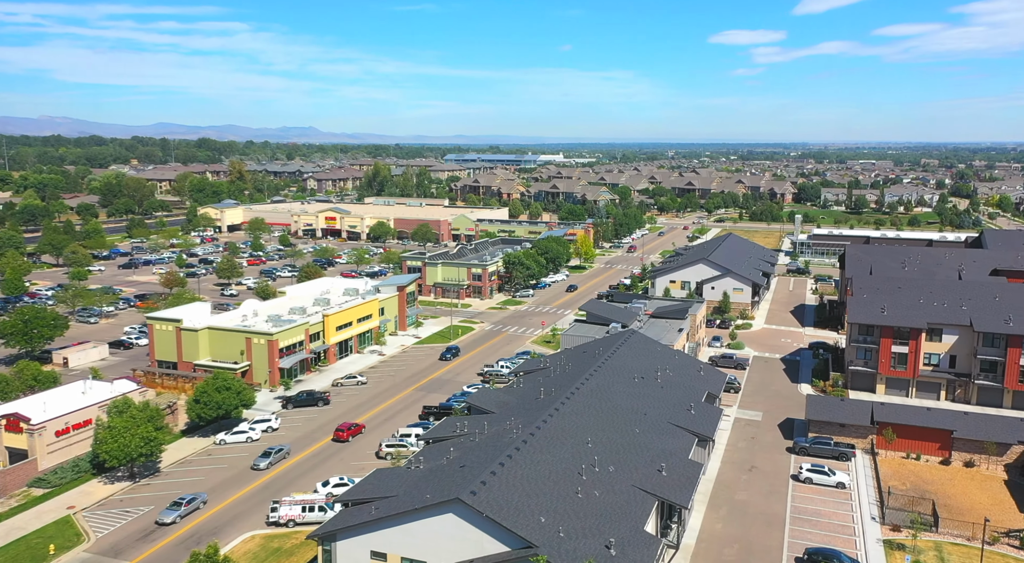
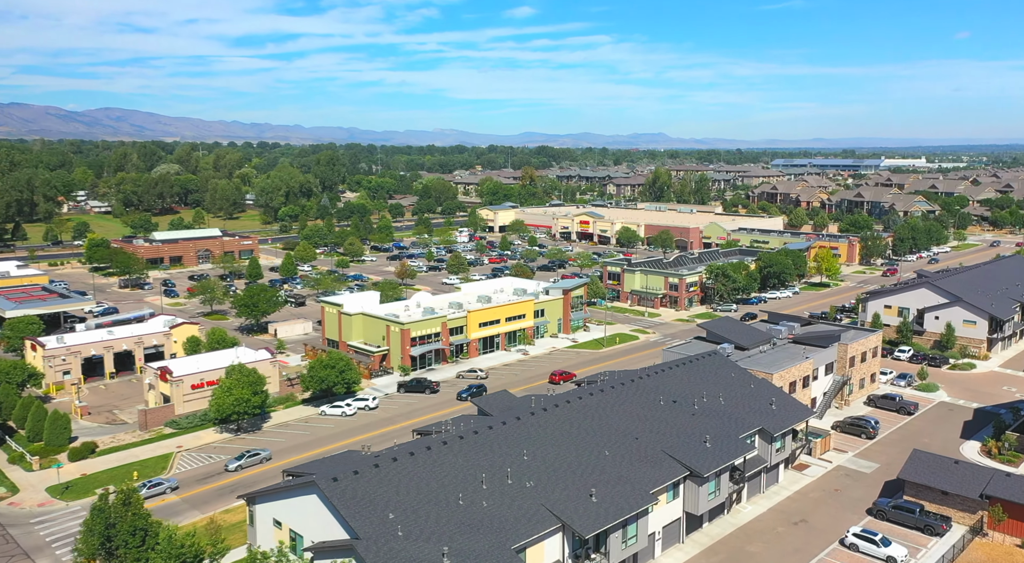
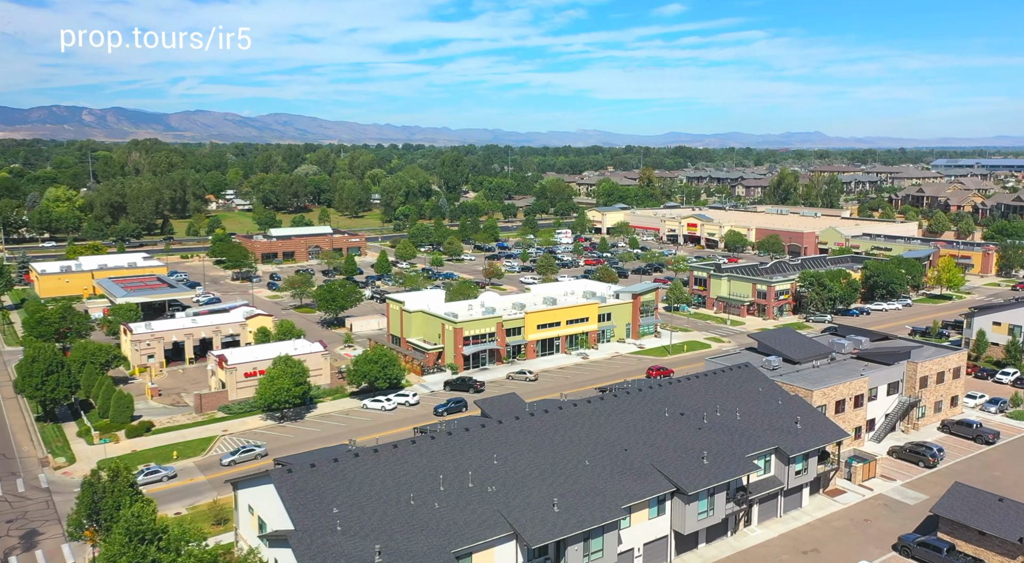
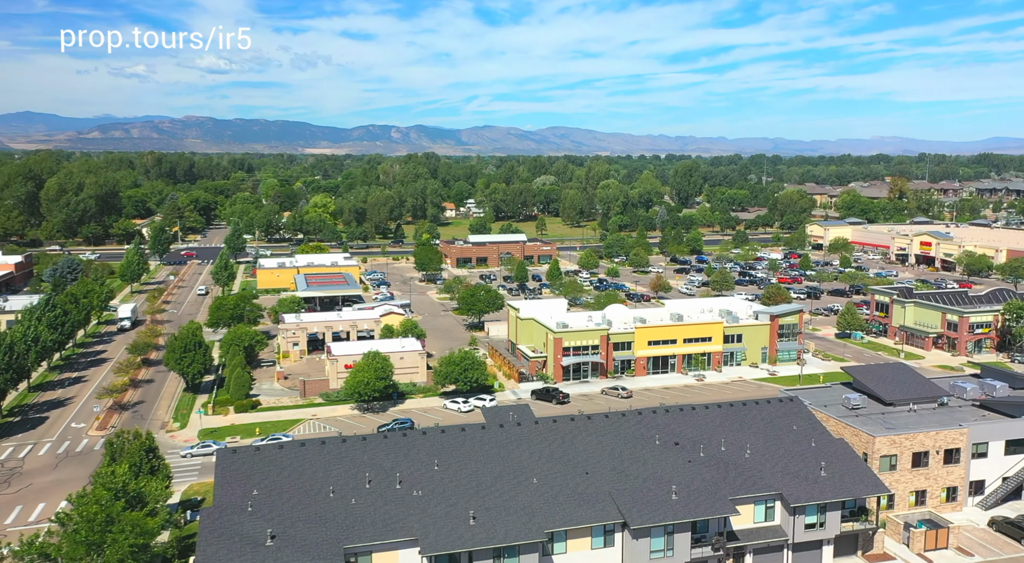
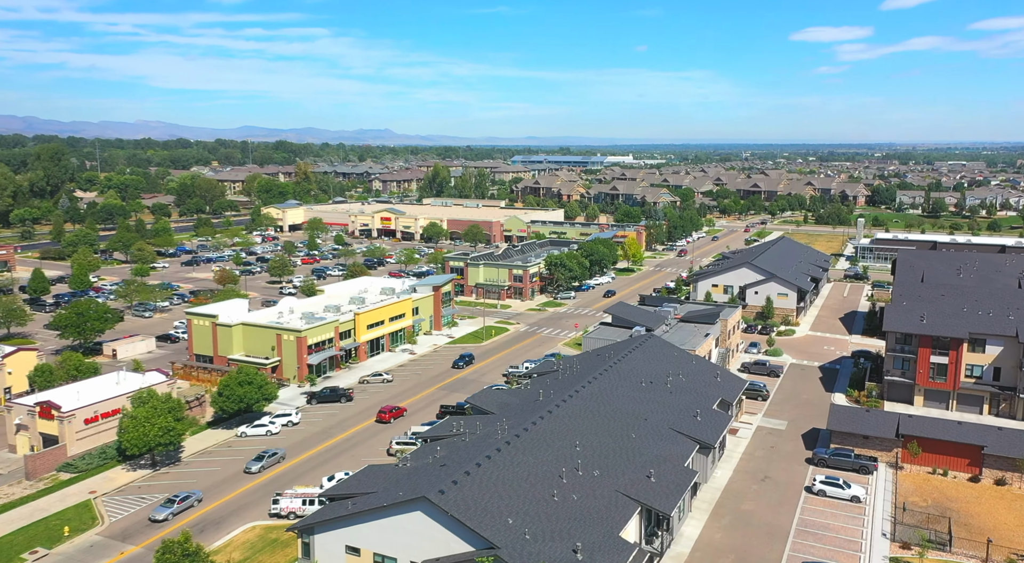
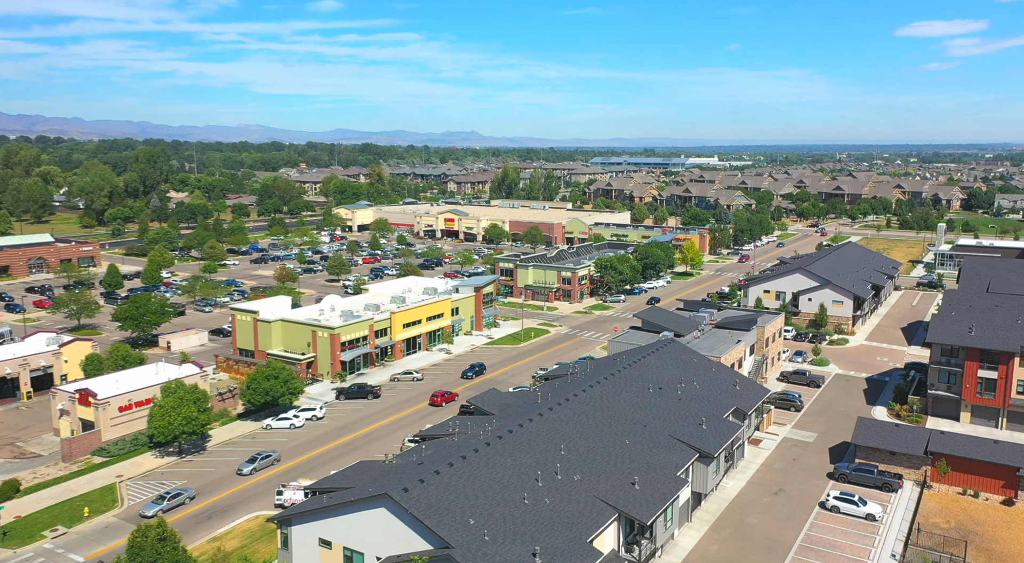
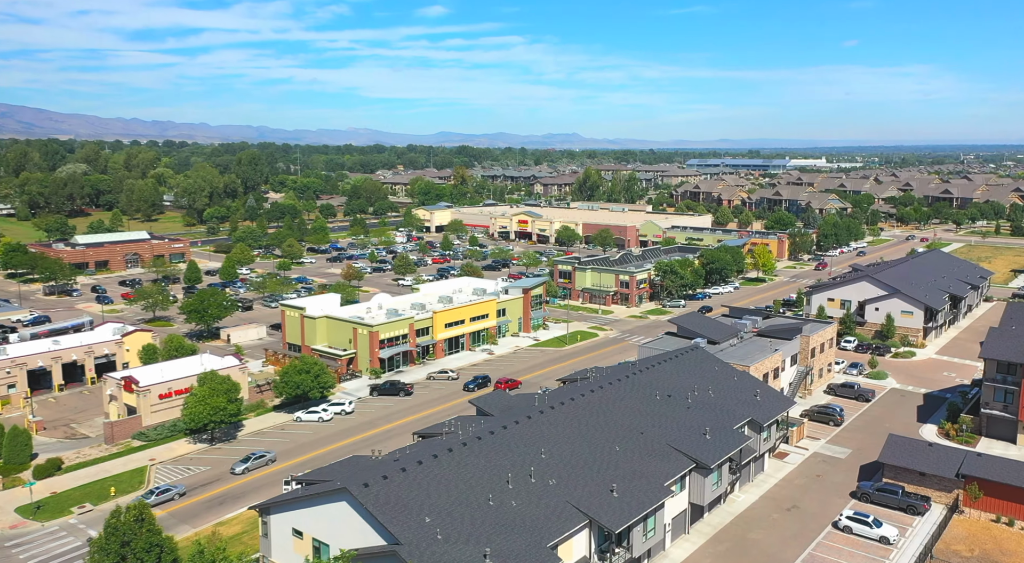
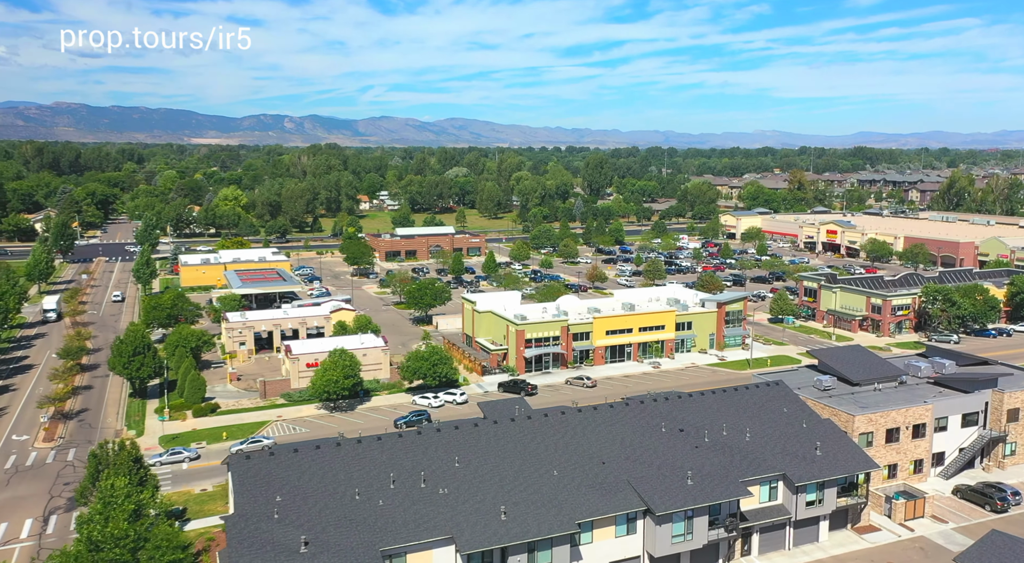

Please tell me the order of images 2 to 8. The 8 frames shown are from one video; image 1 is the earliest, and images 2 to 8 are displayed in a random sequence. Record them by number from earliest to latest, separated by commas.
5, 6, 7, 2, 3, 8, 4
